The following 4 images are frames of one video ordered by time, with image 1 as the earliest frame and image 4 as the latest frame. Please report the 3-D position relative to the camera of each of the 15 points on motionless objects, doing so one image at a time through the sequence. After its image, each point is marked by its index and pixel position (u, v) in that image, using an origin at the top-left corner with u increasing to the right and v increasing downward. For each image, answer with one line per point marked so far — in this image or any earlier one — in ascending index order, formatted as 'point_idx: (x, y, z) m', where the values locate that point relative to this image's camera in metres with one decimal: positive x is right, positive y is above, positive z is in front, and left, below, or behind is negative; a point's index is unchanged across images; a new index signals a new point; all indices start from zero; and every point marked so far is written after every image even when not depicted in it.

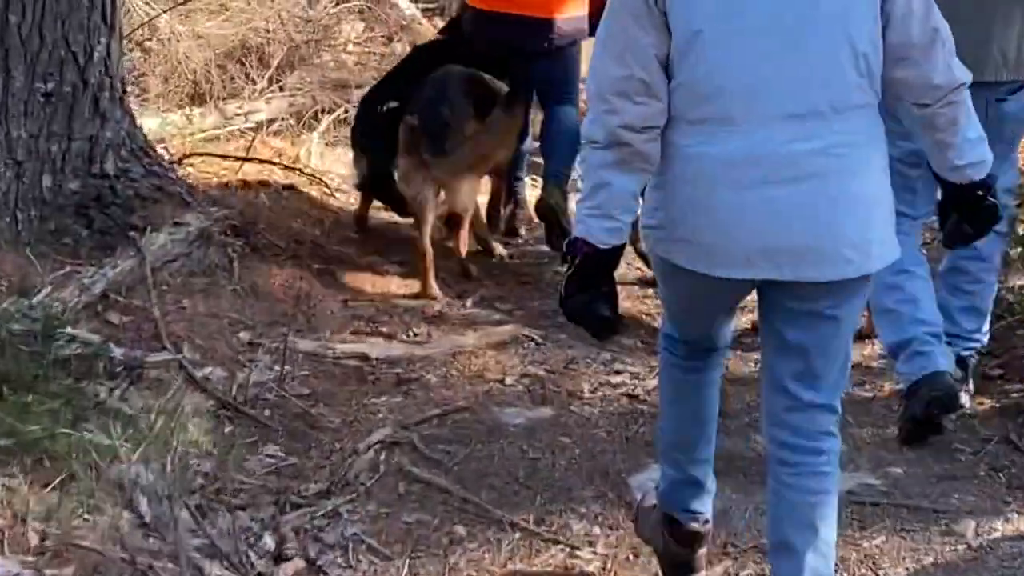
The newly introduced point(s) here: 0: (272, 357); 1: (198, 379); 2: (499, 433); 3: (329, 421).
0: (-0.8, -0.2, +4.8) m
1: (-1.0, -0.3, +4.6) m
2: (0.0, -0.4, +4.4) m
3: (-0.6, -0.4, +4.5) m
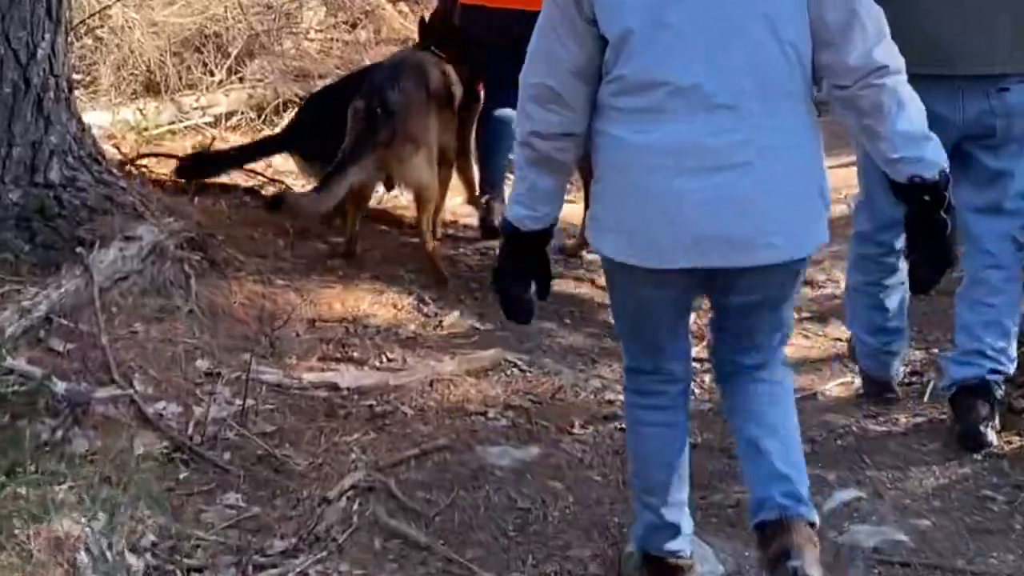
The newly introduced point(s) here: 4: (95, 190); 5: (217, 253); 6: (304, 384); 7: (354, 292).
0: (-0.8, -0.3, +4.4) m
1: (-1.0, -0.4, +4.1) m
2: (-0.1, -0.5, +4.0) m
3: (-0.6, -0.5, +4.1) m
4: (-1.4, +0.3, +5.0) m
5: (-1.1, +0.1, +5.3) m
6: (-0.6, -0.3, +4.5) m
7: (-0.6, 0.0, +5.4) m
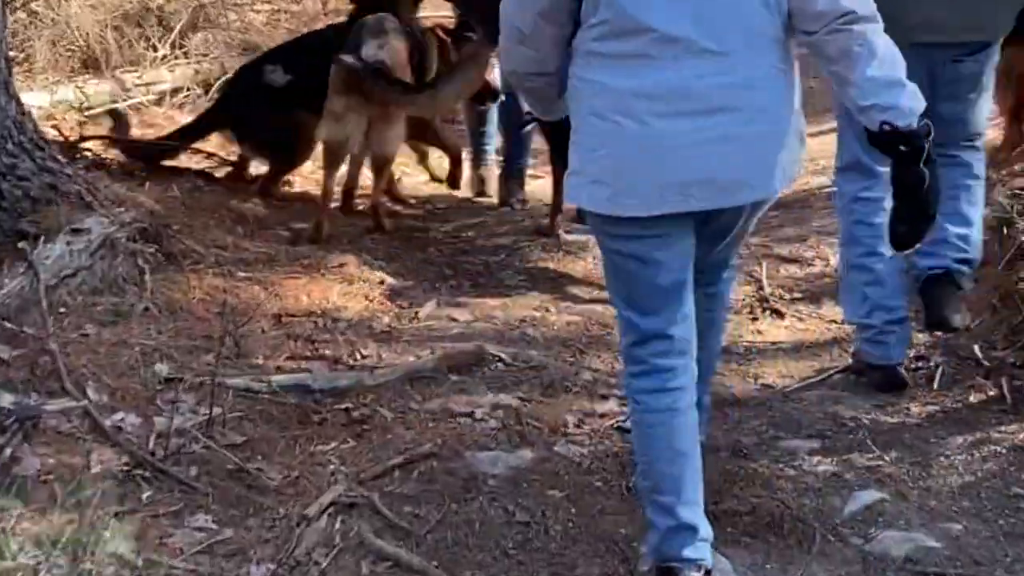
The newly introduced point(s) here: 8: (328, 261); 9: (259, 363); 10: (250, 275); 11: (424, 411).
0: (-0.9, -0.3, +4.0) m
1: (-1.0, -0.4, +3.8) m
2: (-0.1, -0.5, +3.7) m
3: (-0.6, -0.5, +3.7) m
4: (-1.5, +0.3, +4.6) m
5: (-1.2, +0.1, +4.9) m
6: (-0.7, -0.3, +4.2) m
7: (-0.7, 0.0, +5.0) m
8: (-0.7, +0.1, +5.2) m
9: (-0.8, -0.2, +4.4) m
10: (-0.9, 0.0, +5.0) m
11: (-0.3, -0.3, +4.1) m
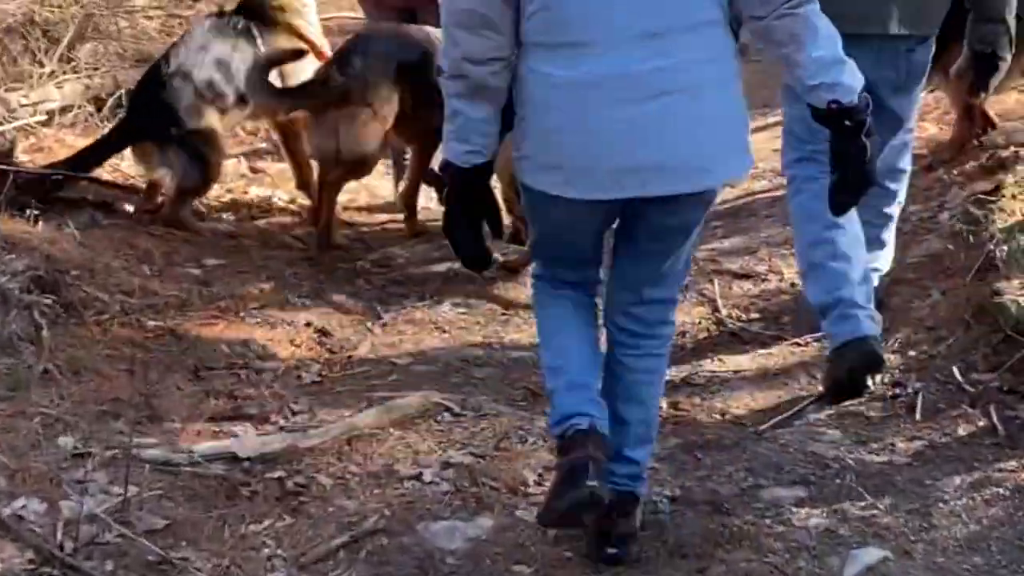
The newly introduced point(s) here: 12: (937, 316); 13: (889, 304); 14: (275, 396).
0: (-1.0, -0.5, +3.6) m
1: (-1.1, -0.5, +3.3) m
2: (-0.2, -0.6, +3.3) m
3: (-0.7, -0.6, +3.3) m
4: (-1.7, +0.2, +4.1) m
5: (-1.3, 0.0, +4.4) m
6: (-0.8, -0.4, +3.7) m
7: (-0.8, -0.1, +4.5) m
8: (-0.9, 0.0, +4.7) m
9: (-0.9, -0.4, +3.9) m
10: (-1.1, -0.1, +4.5) m
11: (-0.4, -0.5, +3.7) m
12: (+1.4, -0.1, +4.7) m
13: (+1.3, -0.1, +4.8) m
14: (-0.7, -0.3, +4.1) m
